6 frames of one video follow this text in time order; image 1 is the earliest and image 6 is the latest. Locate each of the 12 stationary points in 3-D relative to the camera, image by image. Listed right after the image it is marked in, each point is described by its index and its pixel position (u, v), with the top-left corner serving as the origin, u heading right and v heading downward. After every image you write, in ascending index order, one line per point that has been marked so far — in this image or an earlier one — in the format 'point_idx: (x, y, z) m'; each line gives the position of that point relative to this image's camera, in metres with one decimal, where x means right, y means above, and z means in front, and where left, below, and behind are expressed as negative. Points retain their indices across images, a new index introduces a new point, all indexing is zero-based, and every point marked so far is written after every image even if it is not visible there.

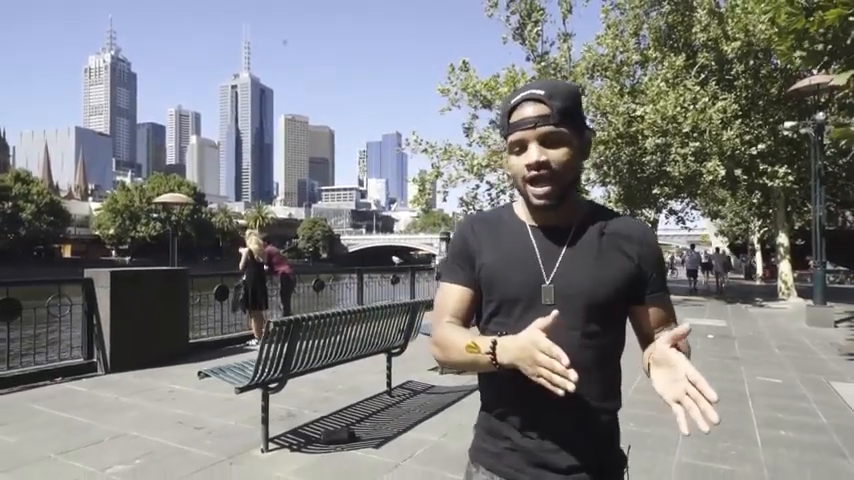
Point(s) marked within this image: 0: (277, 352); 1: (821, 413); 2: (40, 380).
0: (-1.0, -0.8, +4.6) m
1: (+3.6, -1.6, +6.0) m
2: (-4.2, -1.5, +7.1) m
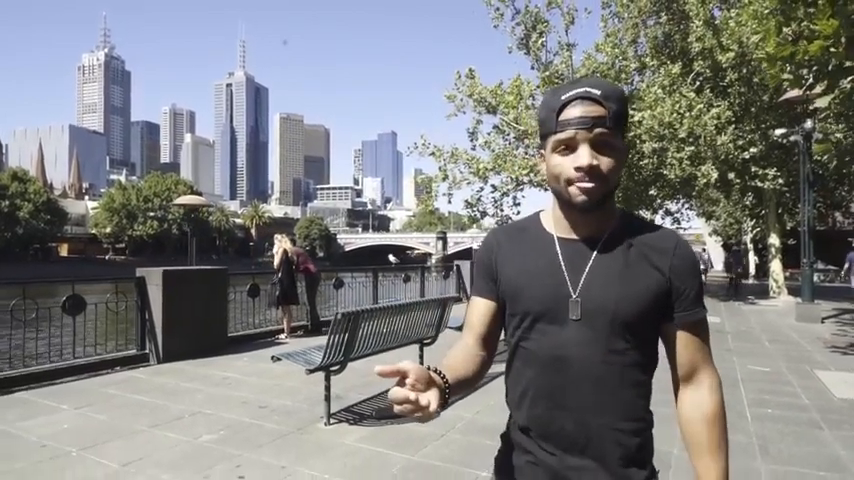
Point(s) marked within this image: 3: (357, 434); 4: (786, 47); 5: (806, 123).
0: (-0.7, -0.8, +5.4) m
1: (+3.9, -1.6, +6.8) m
2: (-3.9, -1.6, +7.8) m
3: (-0.6, -1.5, +5.1) m
4: (+4.1, +2.2, +7.3) m
5: (+9.2, +2.8, +15.7) m
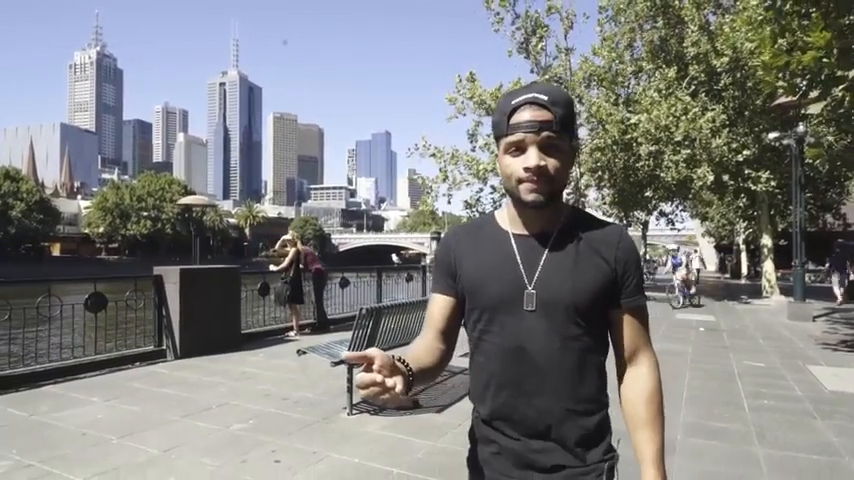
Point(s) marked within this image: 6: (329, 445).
0: (-0.6, -0.8, +5.7) m
1: (+4.1, -1.6, +7.1) m
2: (-3.8, -1.6, +8.1) m
3: (-0.4, -1.5, +5.4) m
4: (+4.2, +2.2, +7.6) m
5: (+9.2, +2.8, +16.1) m
6: (-0.7, -1.5, +4.8) m
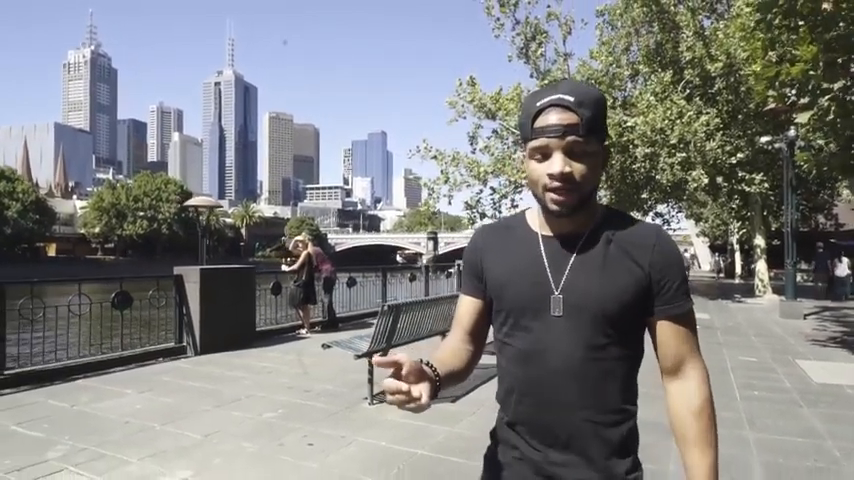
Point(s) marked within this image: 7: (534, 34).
0: (-0.4, -0.8, +6.1) m
1: (+4.2, -1.6, +7.6) m
2: (-3.7, -1.6, +8.5) m
3: (-0.3, -1.6, +5.8) m
4: (+4.3, +2.1, +8.1) m
5: (+9.3, +2.8, +16.6) m
6: (-0.6, -1.6, +5.3) m
7: (+3.2, +6.1, +19.2) m
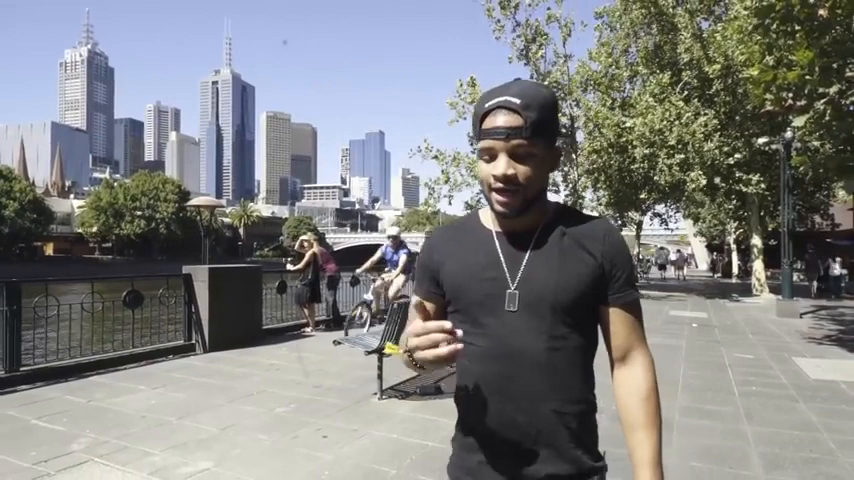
0: (-0.3, -0.8, +6.3) m
1: (+4.3, -1.6, +7.8) m
2: (-3.6, -1.6, +8.7) m
3: (-0.2, -1.6, +6.0) m
4: (+4.4, +2.1, +8.3) m
5: (+9.4, +2.8, +16.8) m
6: (-0.5, -1.6, +5.5) m
7: (+3.2, +6.1, +19.4) m
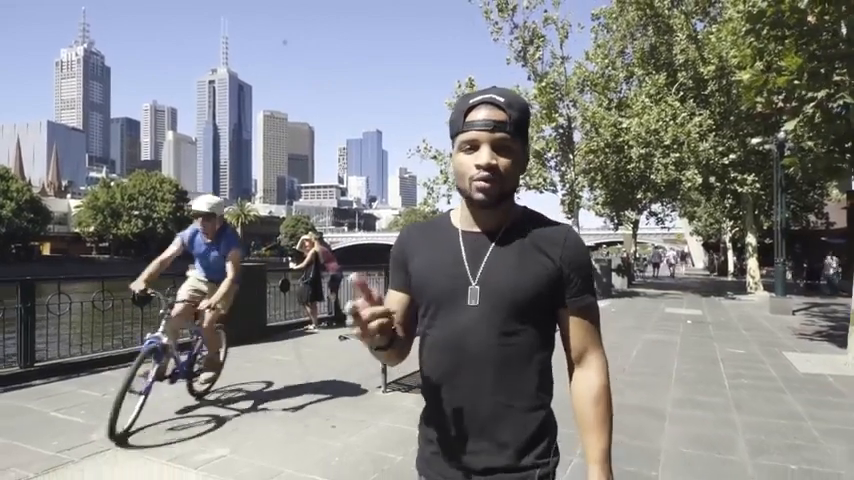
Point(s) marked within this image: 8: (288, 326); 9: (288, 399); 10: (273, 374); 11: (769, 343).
0: (-0.3, -0.8, +6.5) m
1: (+4.3, -1.6, +8.0) m
2: (-3.6, -1.6, +8.9) m
3: (-0.2, -1.5, +6.3) m
4: (+4.4, +2.2, +8.6) m
5: (+9.3, +2.8, +17.1) m
6: (-0.5, -1.5, +5.7) m
7: (+3.2, +6.2, +19.6) m
8: (-2.4, -1.5, +11.3) m
9: (-1.3, -1.5, +6.3) m
10: (-1.8, -1.6, +7.5) m
11: (+5.5, -1.7, +10.4) m
